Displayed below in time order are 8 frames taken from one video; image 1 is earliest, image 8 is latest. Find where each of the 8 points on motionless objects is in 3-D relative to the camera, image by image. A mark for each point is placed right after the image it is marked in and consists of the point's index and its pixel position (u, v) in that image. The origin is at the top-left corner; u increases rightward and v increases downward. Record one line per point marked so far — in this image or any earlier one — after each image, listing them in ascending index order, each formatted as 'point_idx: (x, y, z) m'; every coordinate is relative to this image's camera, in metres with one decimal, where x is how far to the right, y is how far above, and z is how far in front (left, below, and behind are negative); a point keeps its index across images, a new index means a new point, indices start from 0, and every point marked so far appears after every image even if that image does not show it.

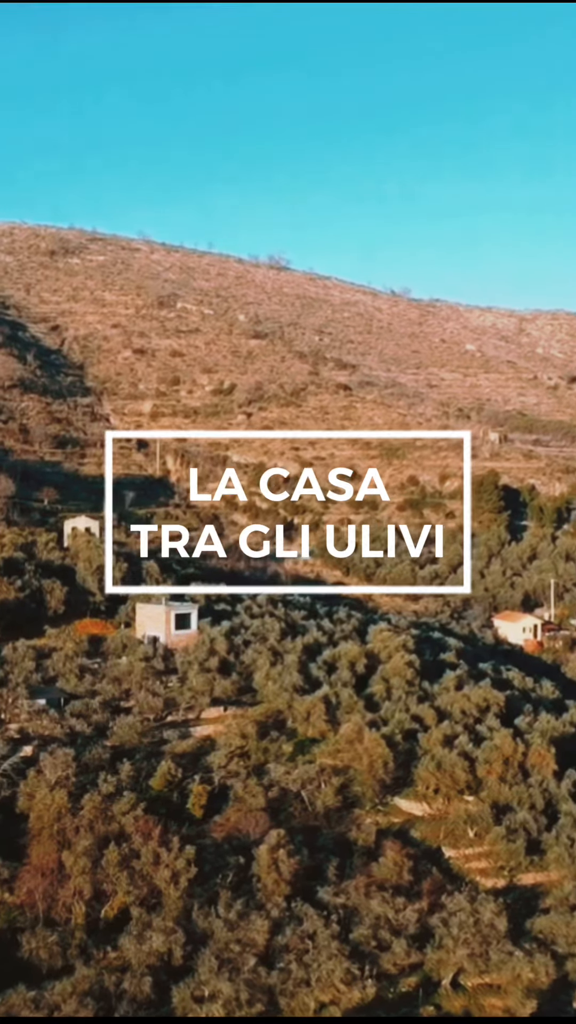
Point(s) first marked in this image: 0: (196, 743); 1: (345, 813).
0: (-1.2, -3.1, +19.5) m
1: (+0.7, -3.7, +18.3) m
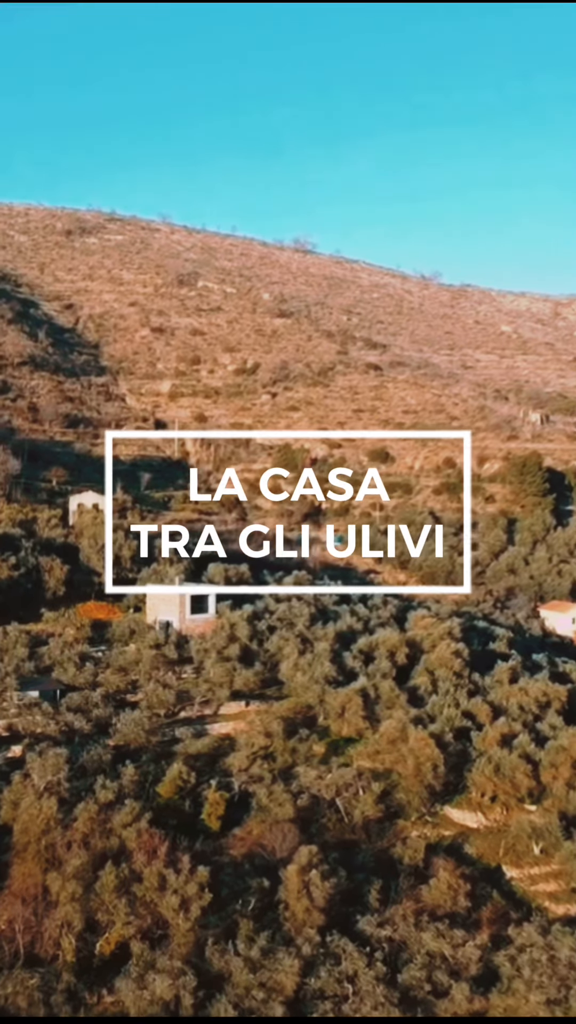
0: (-0.9, -2.6, +16.8) m
1: (+1.0, -3.3, +15.5) m
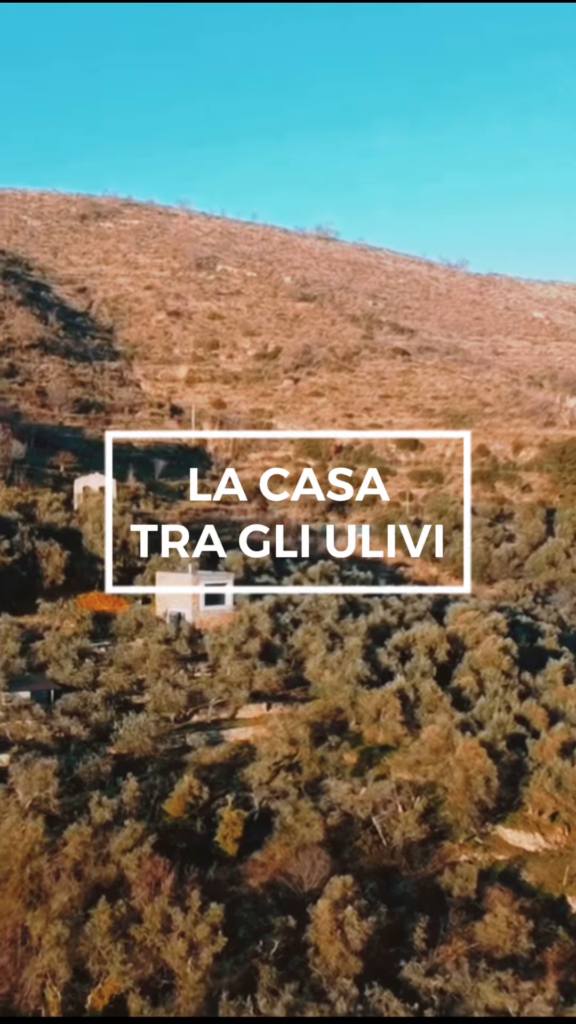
0: (-0.6, -2.4, +14.6) m
1: (+1.3, -3.0, +13.3) m
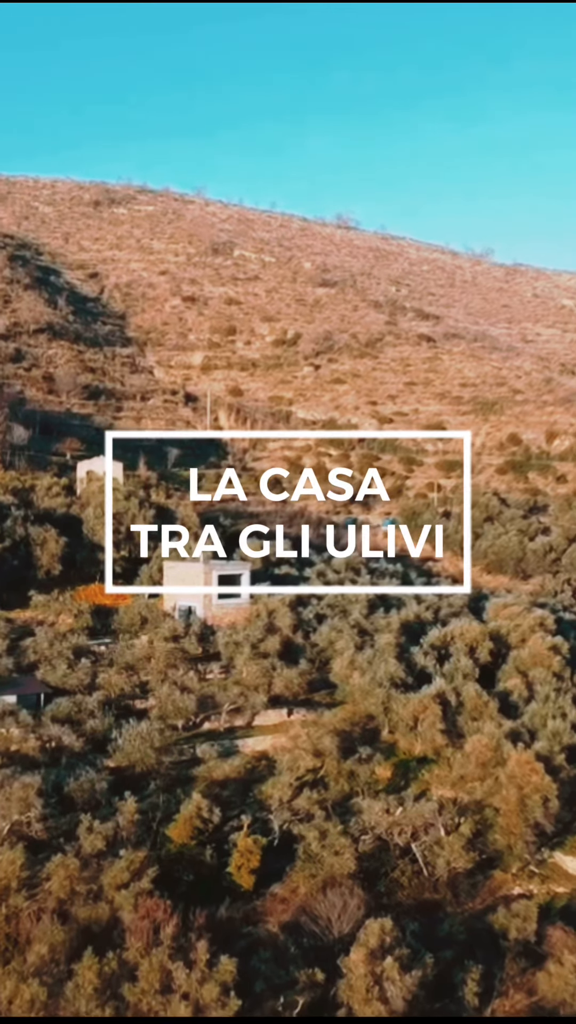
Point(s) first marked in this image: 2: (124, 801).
0: (-0.4, -2.2, +12.7) m
1: (+1.5, -2.8, +11.4) m
2: (-1.3, -2.2, +11.4) m
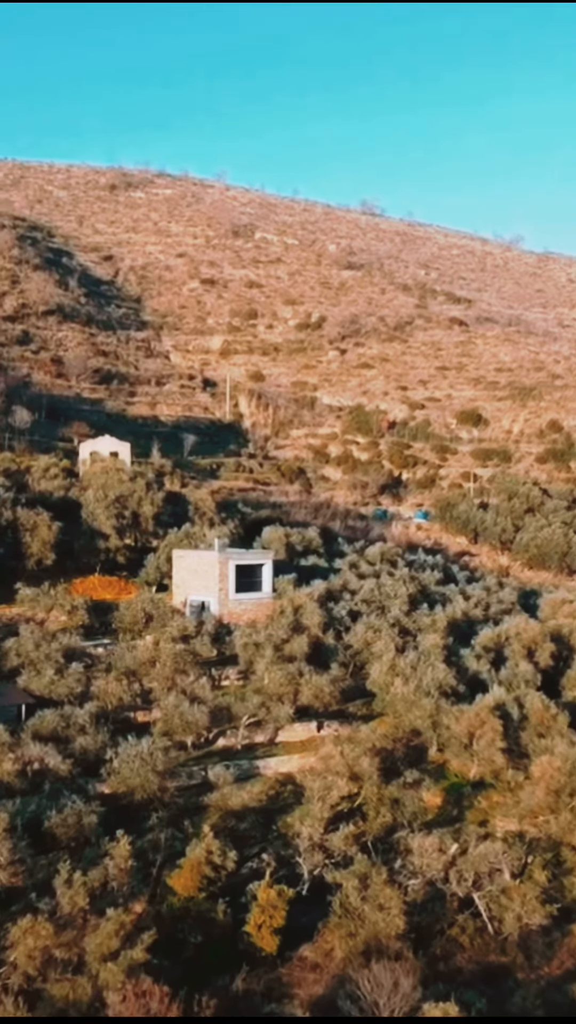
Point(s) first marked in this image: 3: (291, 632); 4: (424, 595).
0: (-0.2, -2.0, +10.5) m
1: (+1.7, -2.6, +9.2) m
2: (-1.1, -2.0, +9.3) m
3: (0.0, -1.1, +13.0) m
4: (+1.4, -0.9, +15.5) m
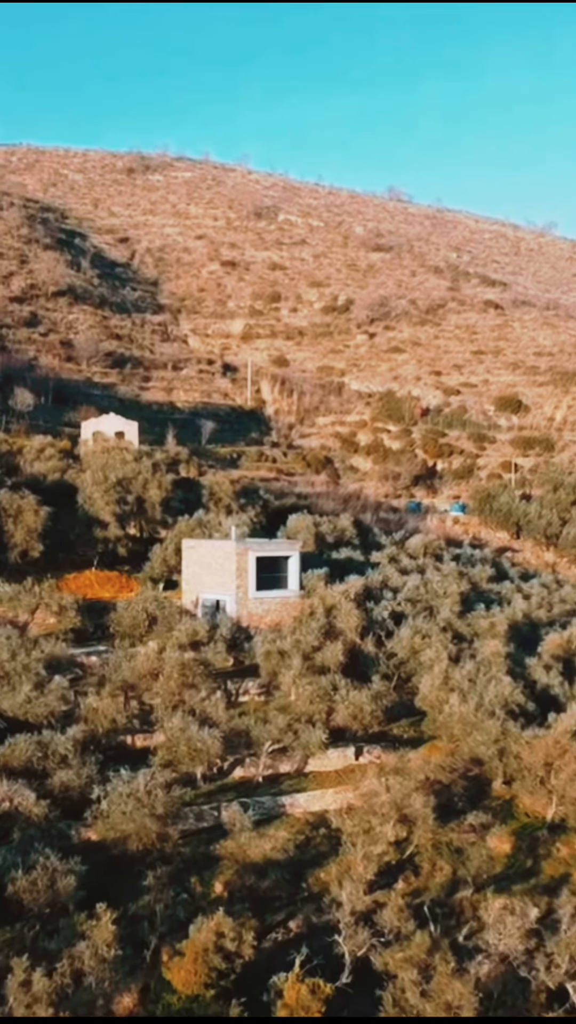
0: (0.0, -1.9, +8.3) m
1: (+1.8, -2.5, +7.0) m
2: (-0.9, -1.9, +7.1) m
3: (+0.3, -0.9, +10.9) m
4: (+1.7, -0.7, +13.3) m
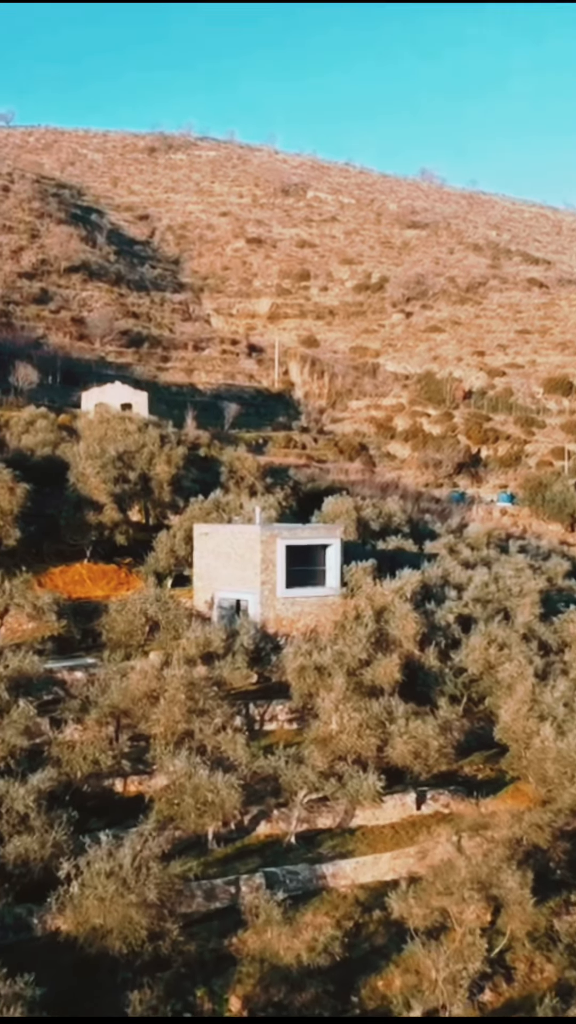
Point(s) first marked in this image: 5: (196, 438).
0: (+0.2, -1.7, +6.0) m
1: (+2.0, -2.4, +4.6) m
2: (-0.7, -1.8, +4.8) m
3: (+0.5, -0.8, +8.5) m
4: (+1.9, -0.6, +10.9) m
5: (-1.1, +0.7, +16.9) m
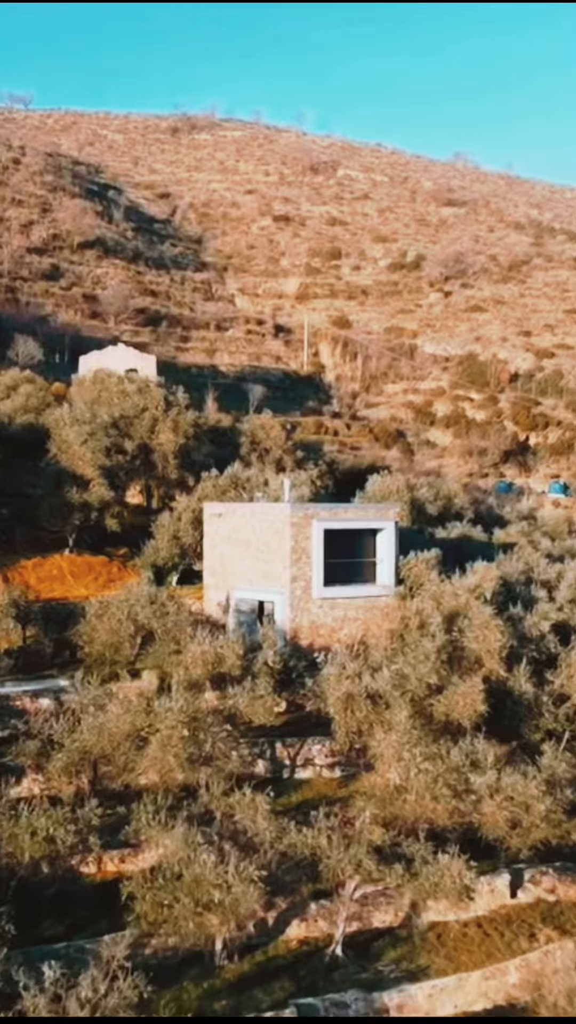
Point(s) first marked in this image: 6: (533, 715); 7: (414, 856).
0: (+0.3, -1.6, +3.8) m
1: (+2.1, -2.2, +2.3) m
2: (-0.6, -1.6, +2.6) m
3: (+0.6, -0.7, +6.3) m
4: (+2.1, -0.5, +8.7) m
5: (-0.8, +0.8, +14.7) m
6: (+1.0, -0.8, +6.2) m
7: (+0.4, -1.2, +5.0) m
